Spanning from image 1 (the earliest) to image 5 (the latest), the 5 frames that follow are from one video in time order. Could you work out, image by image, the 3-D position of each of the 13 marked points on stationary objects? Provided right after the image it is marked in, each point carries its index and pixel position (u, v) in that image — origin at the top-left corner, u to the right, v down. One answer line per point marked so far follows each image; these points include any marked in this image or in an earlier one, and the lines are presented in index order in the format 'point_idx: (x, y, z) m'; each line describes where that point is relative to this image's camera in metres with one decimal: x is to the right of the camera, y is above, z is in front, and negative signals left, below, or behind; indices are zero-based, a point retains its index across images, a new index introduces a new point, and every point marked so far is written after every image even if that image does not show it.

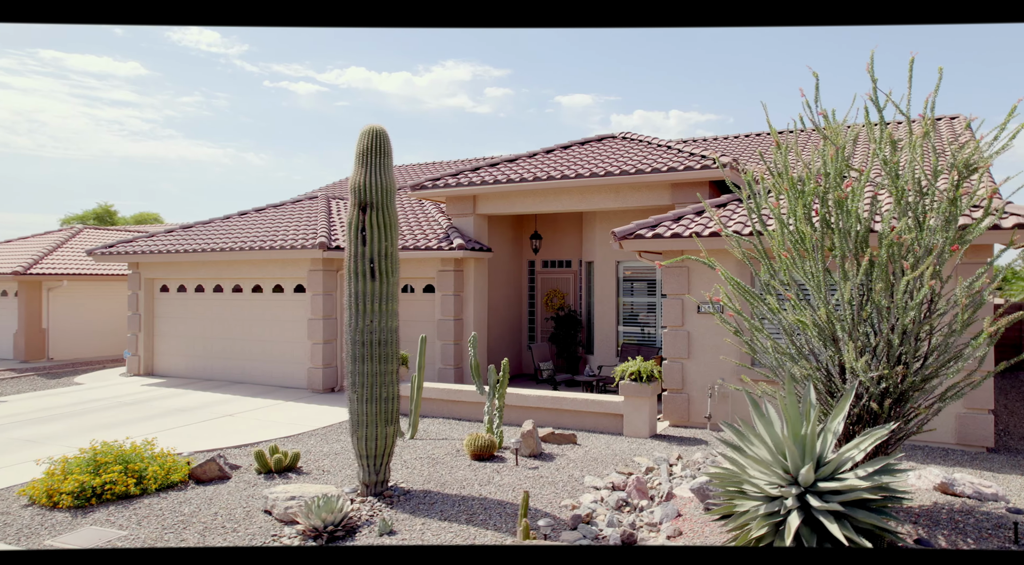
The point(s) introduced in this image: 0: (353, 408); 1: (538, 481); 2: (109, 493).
0: (-1.7, -1.3, +8.0) m
1: (+0.3, -2.1, +8.1) m
2: (-4.4, -2.3, +8.3) m
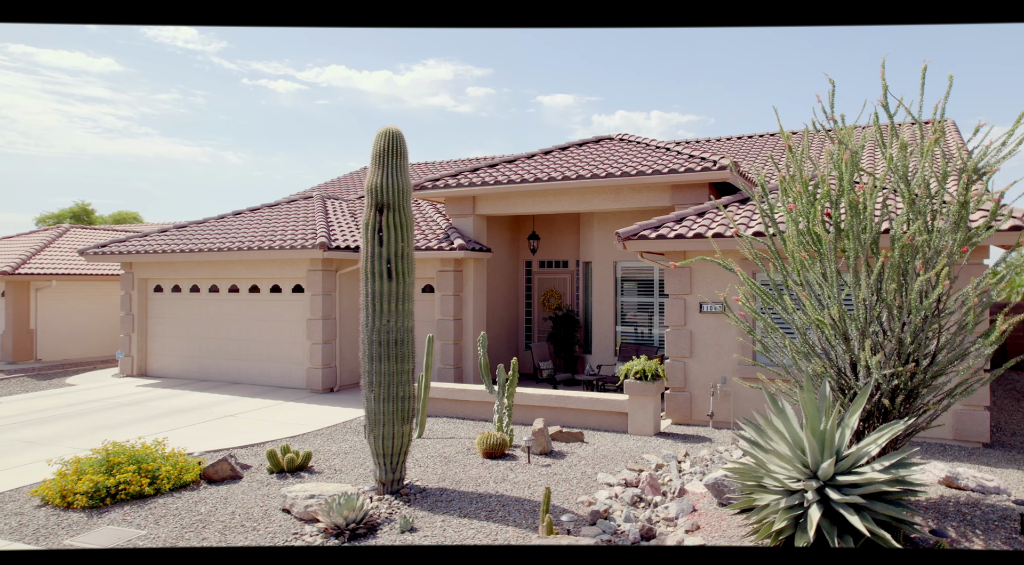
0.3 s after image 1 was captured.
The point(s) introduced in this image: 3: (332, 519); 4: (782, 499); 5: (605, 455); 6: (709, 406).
0: (-1.5, -1.3, +8.1) m
1: (+0.5, -2.1, +8.2) m
2: (-4.3, -2.3, +8.3) m
3: (-1.7, -2.2, +7.0) m
4: (+2.1, -1.7, +5.9) m
5: (+1.1, -2.1, +9.1) m
6: (+2.9, -1.8, +11.1) m
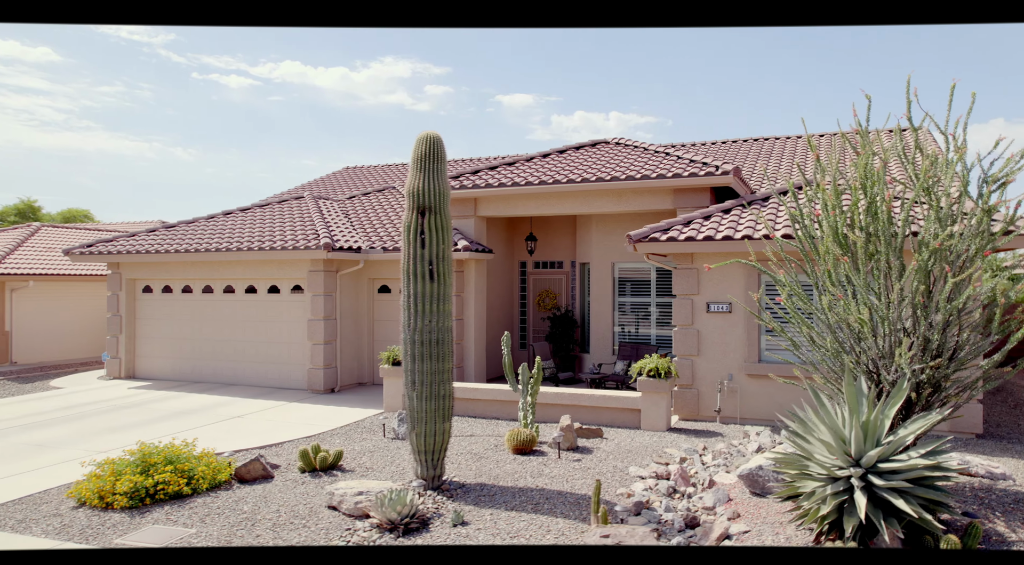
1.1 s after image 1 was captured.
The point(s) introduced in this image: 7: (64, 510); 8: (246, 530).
0: (-1.1, -1.3, +8.3) m
1: (+0.9, -2.1, +8.5) m
2: (-3.9, -2.3, +8.4) m
3: (-1.2, -2.2, +7.2) m
4: (+2.6, -1.7, +6.3) m
5: (+1.5, -2.1, +9.5) m
6: (+3.1, -1.8, +11.5) m
7: (-4.9, -2.5, +8.3) m
8: (-2.7, -2.5, +7.6) m
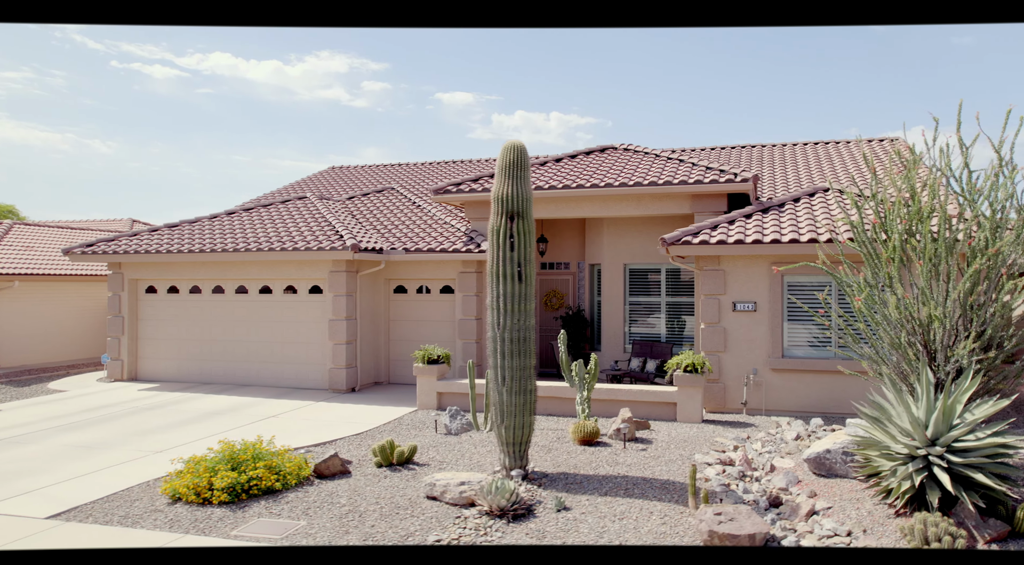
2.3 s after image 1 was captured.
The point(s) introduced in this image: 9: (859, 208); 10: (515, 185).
0: (-0.2, -1.4, +8.8) m
1: (+1.8, -2.2, +9.2) m
2: (-2.9, -2.4, +8.7) m
3: (-0.2, -2.2, +7.7) m
4: (+3.7, -1.7, +7.1) m
5: (+2.3, -2.1, +10.2) m
6: (+3.8, -1.8, +12.4) m
7: (-3.9, -2.5, +8.5) m
8: (-1.6, -2.5, +7.9) m
9: (+4.1, +0.9, +8.9) m
10: (0.0, +1.1, +8.8) m
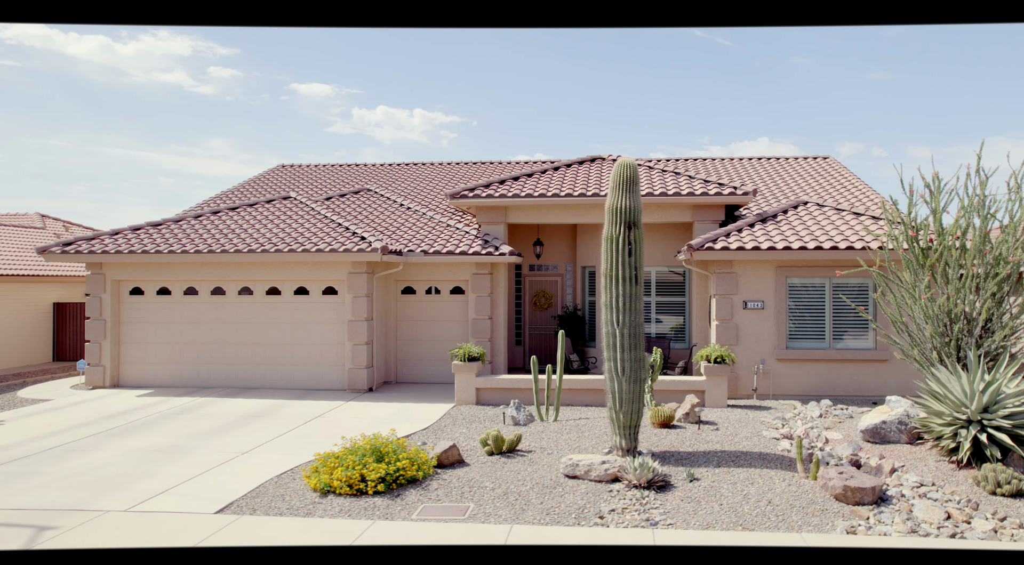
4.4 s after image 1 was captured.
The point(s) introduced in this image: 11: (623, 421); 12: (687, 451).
0: (+1.3, -1.4, +10.0) m
1: (+3.2, -2.2, +10.8) m
2: (-1.3, -2.4, +9.3) m
3: (+1.6, -2.3, +9.0) m
4: (+5.5, -1.8, +9.1) m
5: (+3.5, -2.2, +11.9) m
6: (+4.5, -1.9, +14.3) m
7: (-2.3, -2.6, +8.9) m
8: (+0.1, -2.6, +8.9) m
9: (+5.5, +0.8, +10.9) m
10: (+1.5, +1.1, +10.0) m
11: (+1.5, -1.8, +10.0) m
12: (+2.4, -2.3, +10.2) m
